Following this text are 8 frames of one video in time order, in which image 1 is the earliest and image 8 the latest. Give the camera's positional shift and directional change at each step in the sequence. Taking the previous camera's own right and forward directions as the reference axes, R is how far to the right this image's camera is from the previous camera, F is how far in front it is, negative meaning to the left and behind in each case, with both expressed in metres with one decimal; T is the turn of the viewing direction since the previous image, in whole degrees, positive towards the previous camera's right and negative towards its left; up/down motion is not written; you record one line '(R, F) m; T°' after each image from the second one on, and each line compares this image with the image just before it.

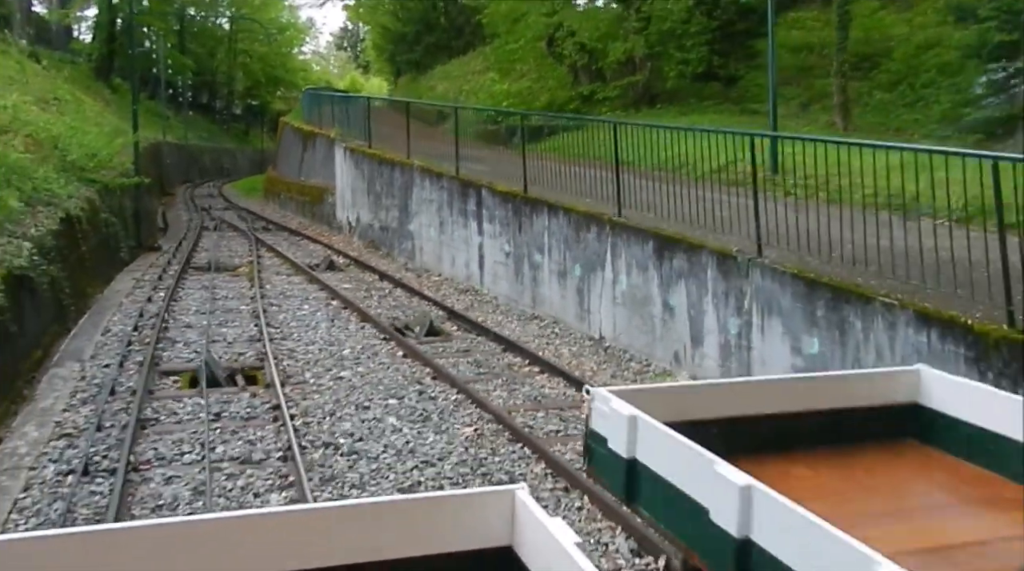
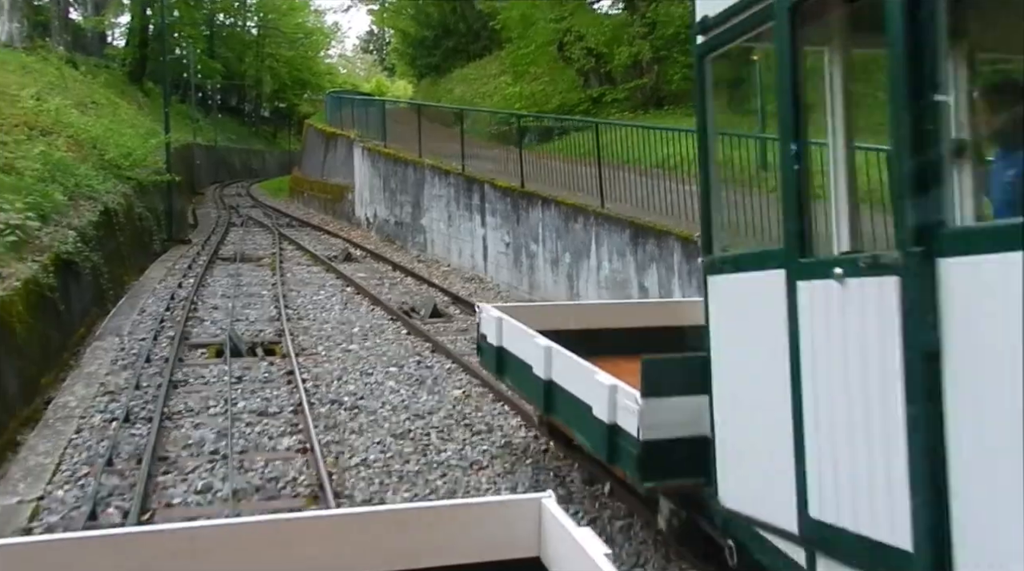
(+0.4, -1.4) m; -1°
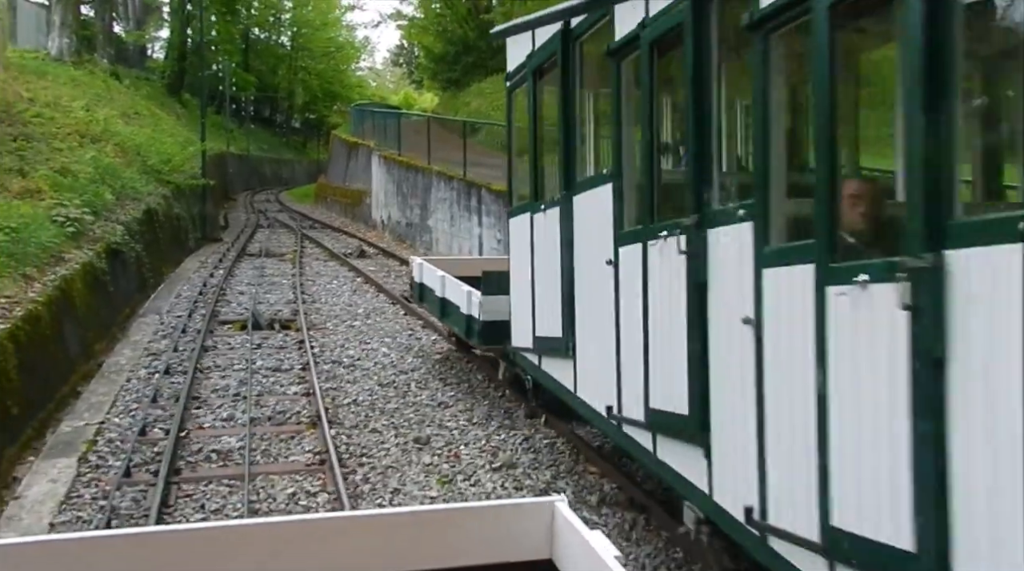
(+0.7, -2.2) m; -2°
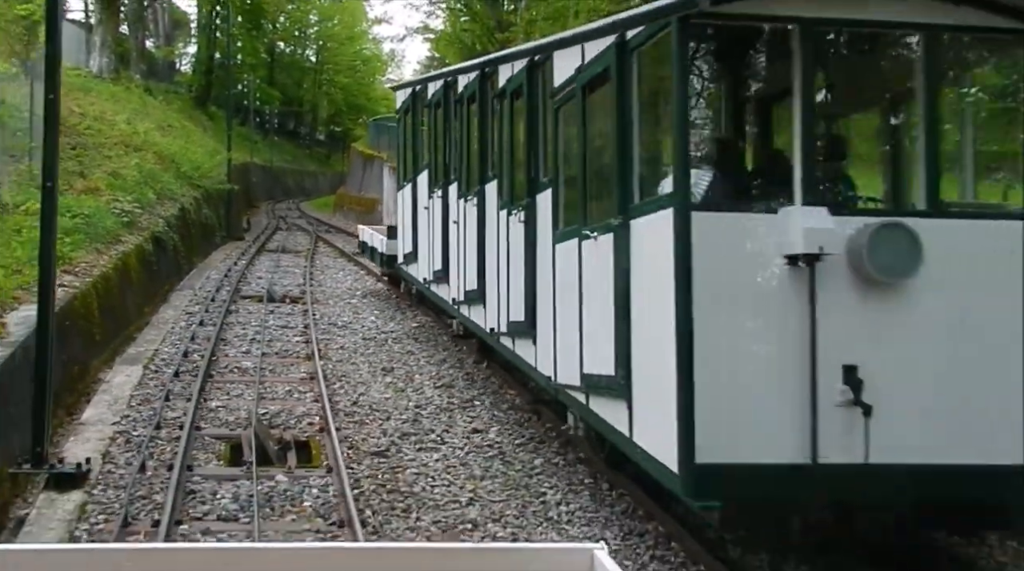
(+0.9, -3.5) m; -1°
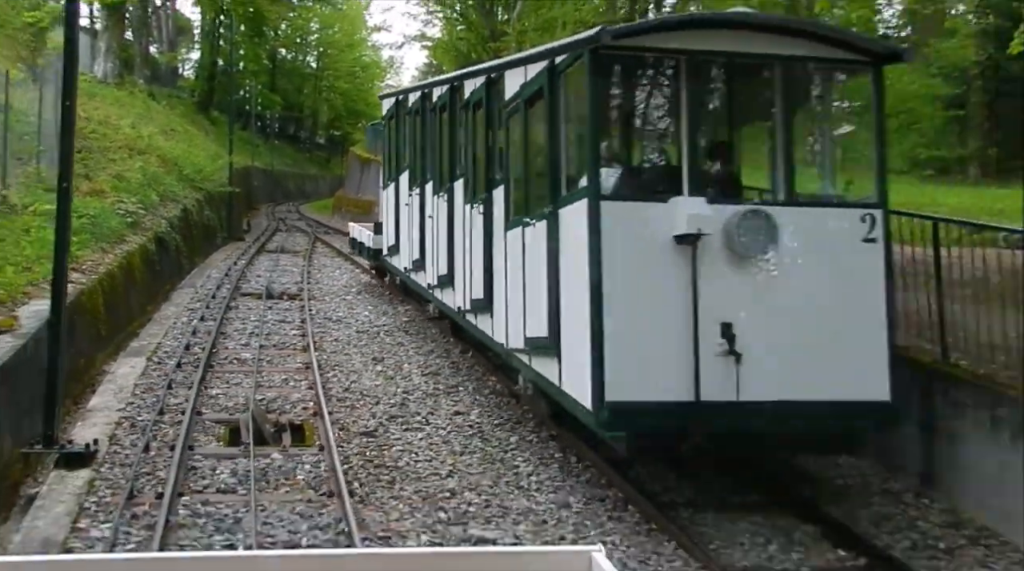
(+0.2, -0.7) m; 0°
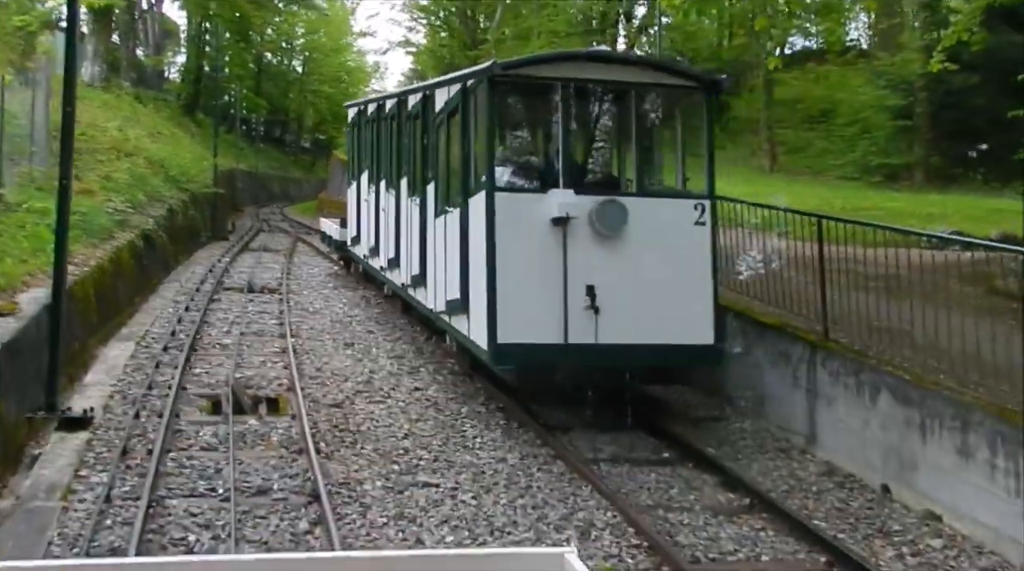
(+0.3, -1.1) m; +1°
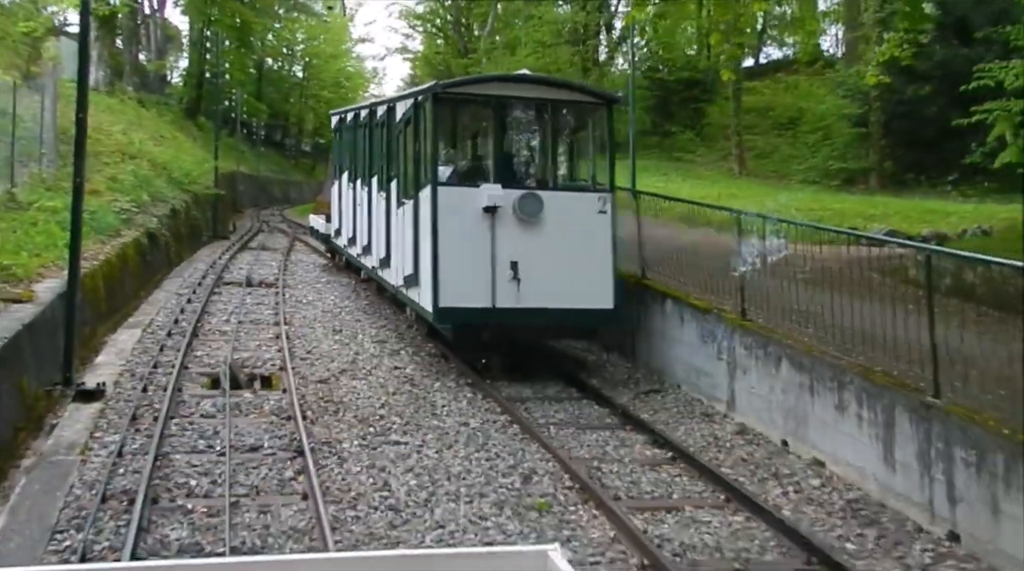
(+0.3, -1.3) m; 0°
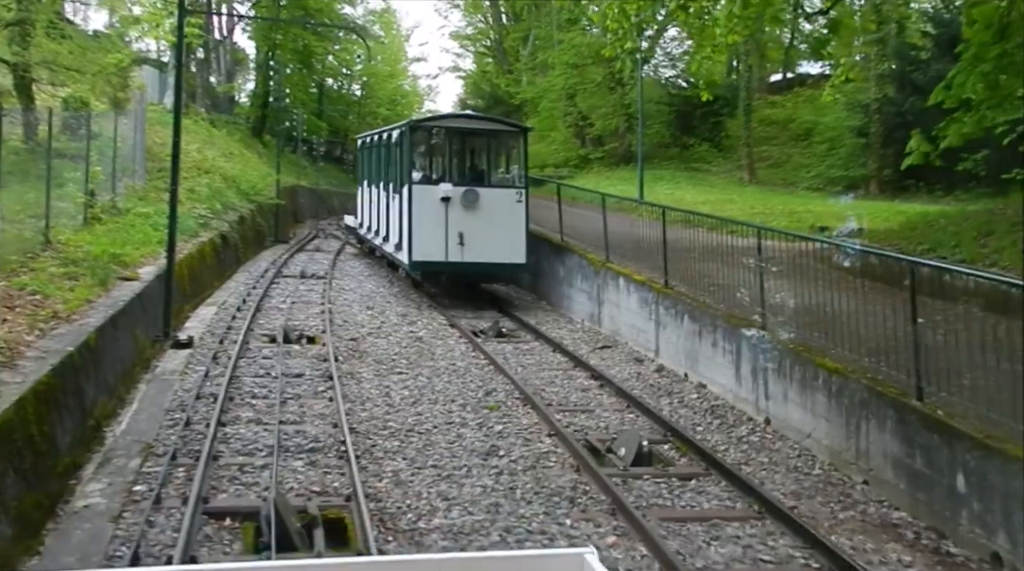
(+1.0, -3.3) m; -3°
